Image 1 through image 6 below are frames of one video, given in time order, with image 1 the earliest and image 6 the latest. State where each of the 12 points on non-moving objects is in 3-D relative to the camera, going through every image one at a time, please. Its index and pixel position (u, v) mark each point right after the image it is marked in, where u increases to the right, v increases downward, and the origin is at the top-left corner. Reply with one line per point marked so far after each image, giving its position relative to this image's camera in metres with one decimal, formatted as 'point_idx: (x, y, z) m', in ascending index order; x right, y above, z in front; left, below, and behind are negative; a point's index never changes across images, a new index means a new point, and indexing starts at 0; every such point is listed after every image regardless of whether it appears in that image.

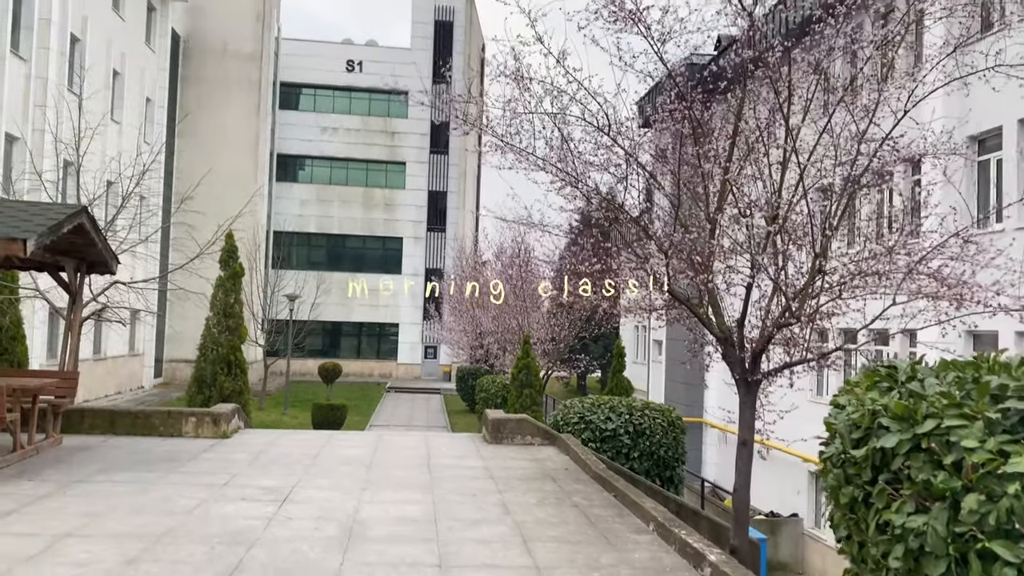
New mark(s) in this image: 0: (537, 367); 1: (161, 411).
0: (+0.4, -1.1, +12.1) m
1: (-3.6, -1.3, +8.7) m
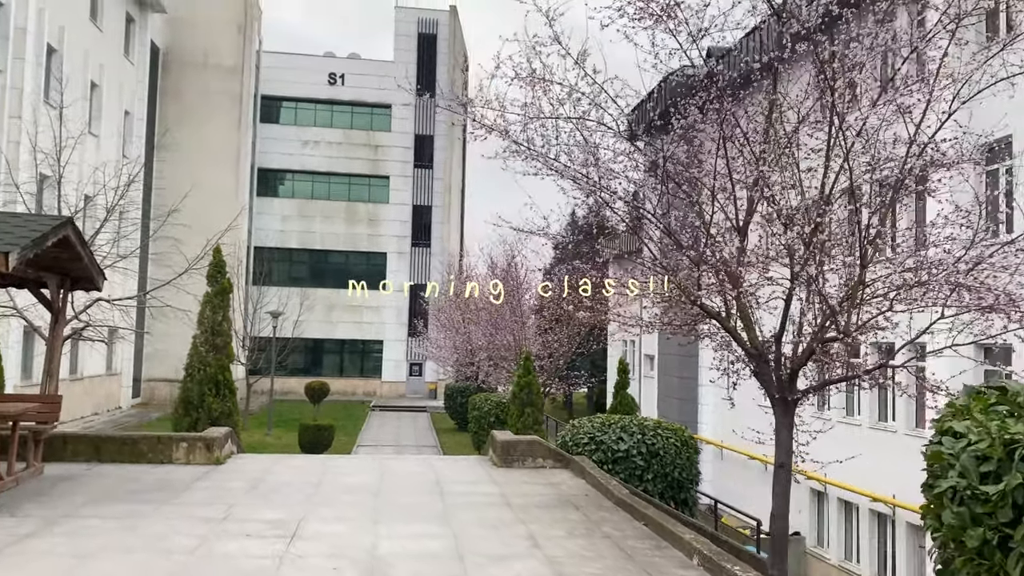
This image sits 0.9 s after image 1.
0: (+0.4, -1.3, +11.7) m
1: (-3.5, -1.5, +8.1) m
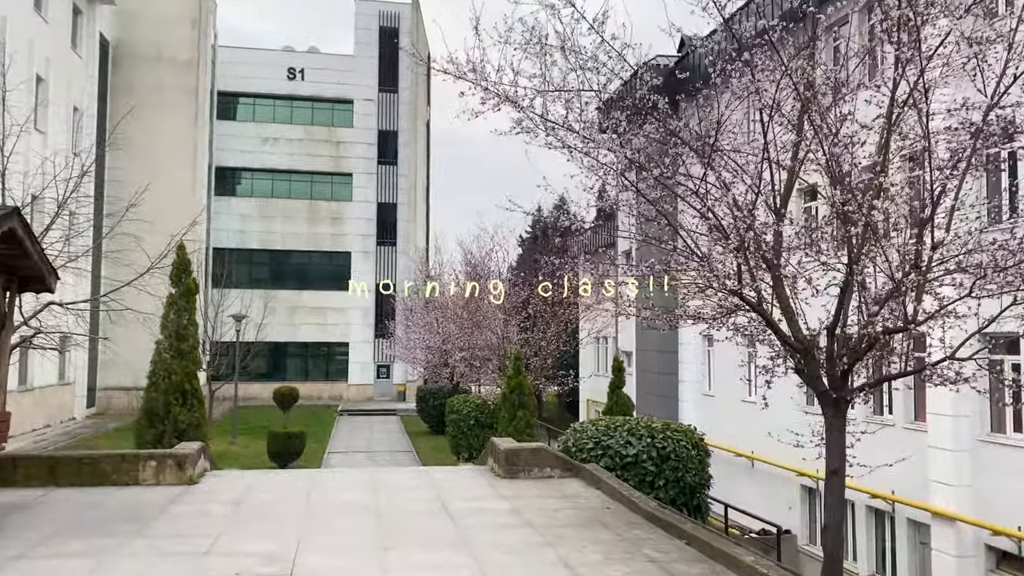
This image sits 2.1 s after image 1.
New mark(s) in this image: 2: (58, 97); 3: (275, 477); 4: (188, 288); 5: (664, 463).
0: (+0.2, -1.3, +11.0) m
1: (-3.4, -1.5, +7.3) m
2: (-10.6, +4.5, +19.8) m
3: (-2.1, -1.7, +7.5) m
4: (-4.1, 0.0, +10.7) m
5: (+1.5, -1.7, +8.1) m
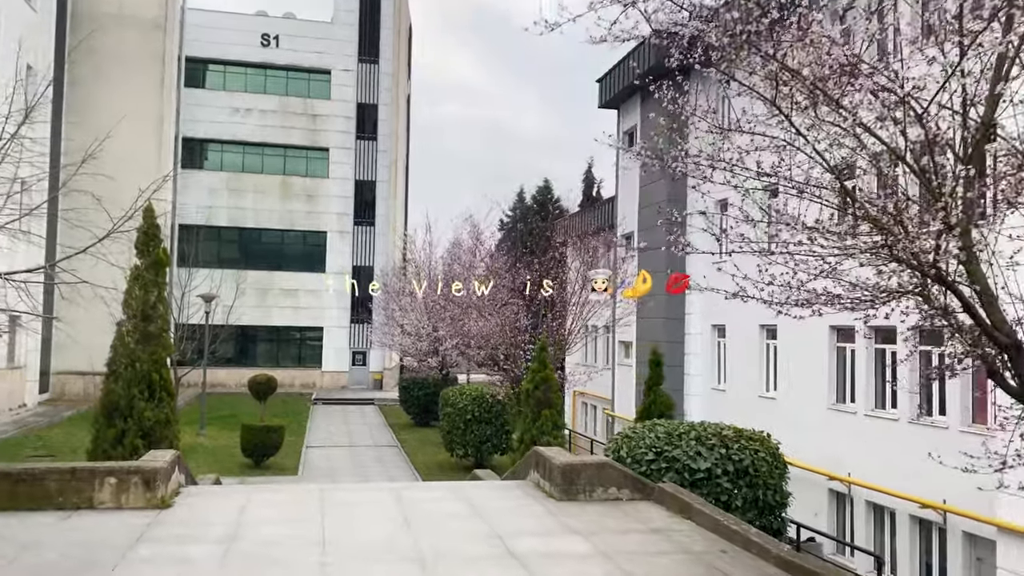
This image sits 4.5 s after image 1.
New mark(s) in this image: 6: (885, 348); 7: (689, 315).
0: (+0.5, -1.0, +9.5) m
1: (-3.0, -1.2, +5.7) m
2: (-10.6, +5.0, +17.7) m
3: (-1.7, -1.5, +6.0) m
4: (-3.8, +0.3, +9.0) m
5: (+1.8, -1.5, +6.7) m
6: (+5.8, -0.9, +13.3) m
7: (+4.0, -0.6, +19.0) m
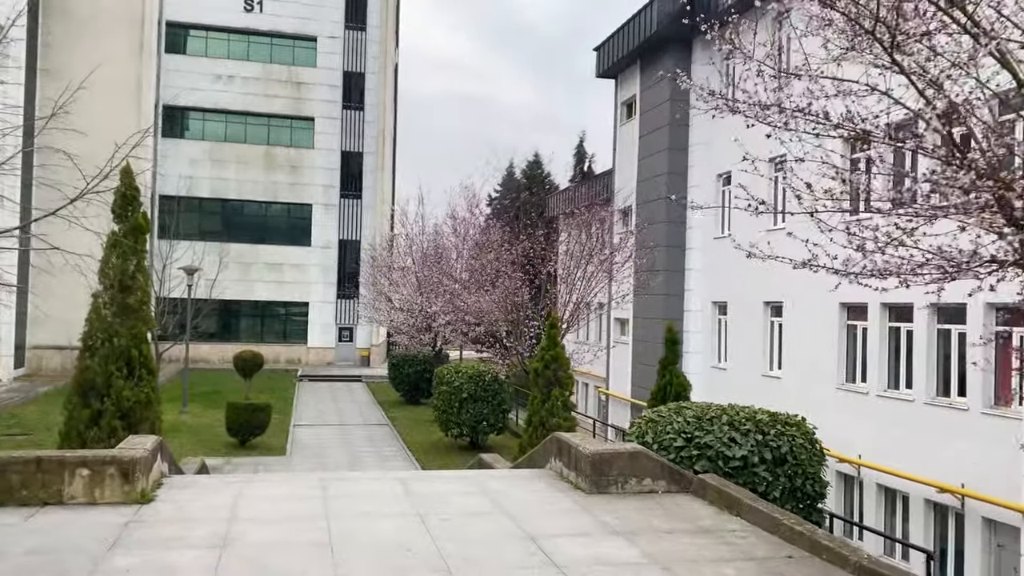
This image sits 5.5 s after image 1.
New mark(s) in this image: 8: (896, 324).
0: (+0.6, -0.7, +8.9) m
1: (-2.9, -1.0, +5.0) m
2: (-10.6, +5.6, +16.8) m
3: (-1.6, -1.3, +5.3) m
4: (-3.7, +0.6, +8.3) m
5: (+2.0, -1.3, +6.1) m
6: (+5.8, -0.6, +12.8) m
7: (+3.8, -0.1, +18.5) m
8: (+5.8, -0.5, +12.8) m
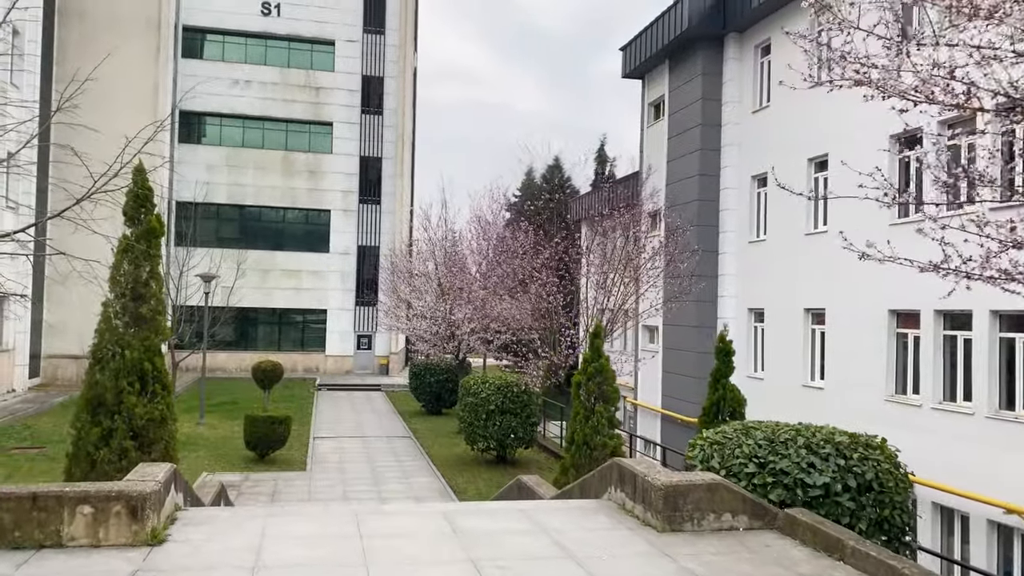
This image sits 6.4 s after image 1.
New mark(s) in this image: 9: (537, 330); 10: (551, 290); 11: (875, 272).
0: (+1.0, -0.8, +8.3) m
1: (-2.5, -1.1, +4.4) m
2: (-10.1, +5.5, +16.3) m
3: (-1.2, -1.3, +4.7) m
4: (-3.3, +0.6, +7.7) m
5: (+2.3, -1.4, +5.4) m
6: (+6.3, -0.7, +12.0) m
7: (+4.4, -0.2, +17.8) m
8: (+6.3, -0.6, +12.0) m
9: (+0.5, -0.8, +16.0) m
10: (+0.6, -0.1, +17.2) m
11: (+5.7, +0.2, +13.4) m
